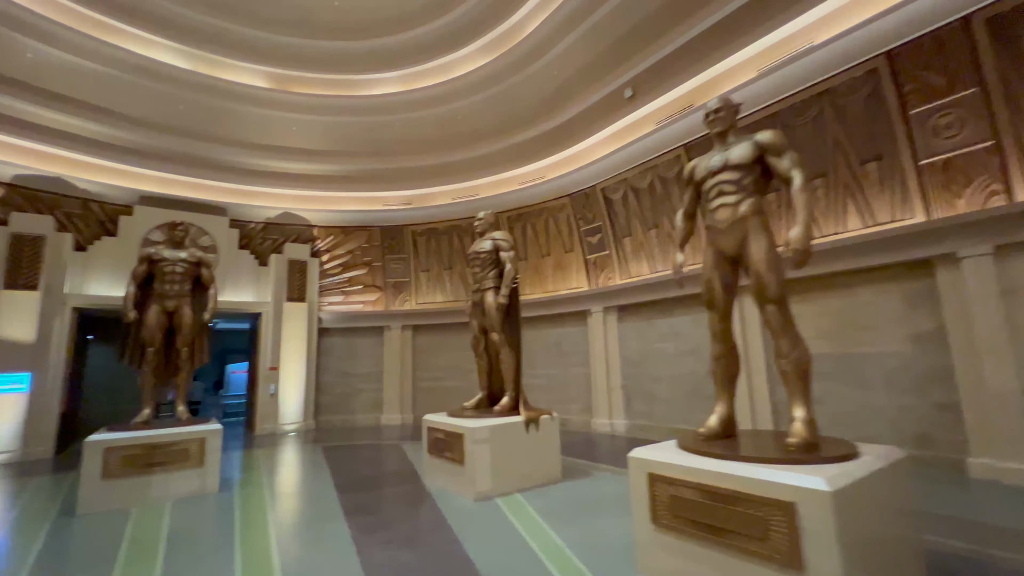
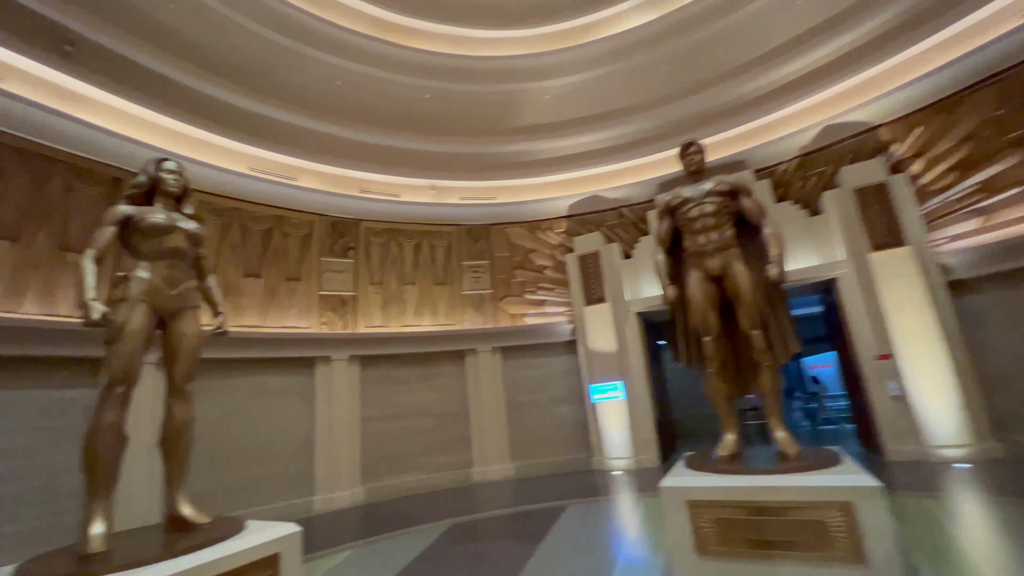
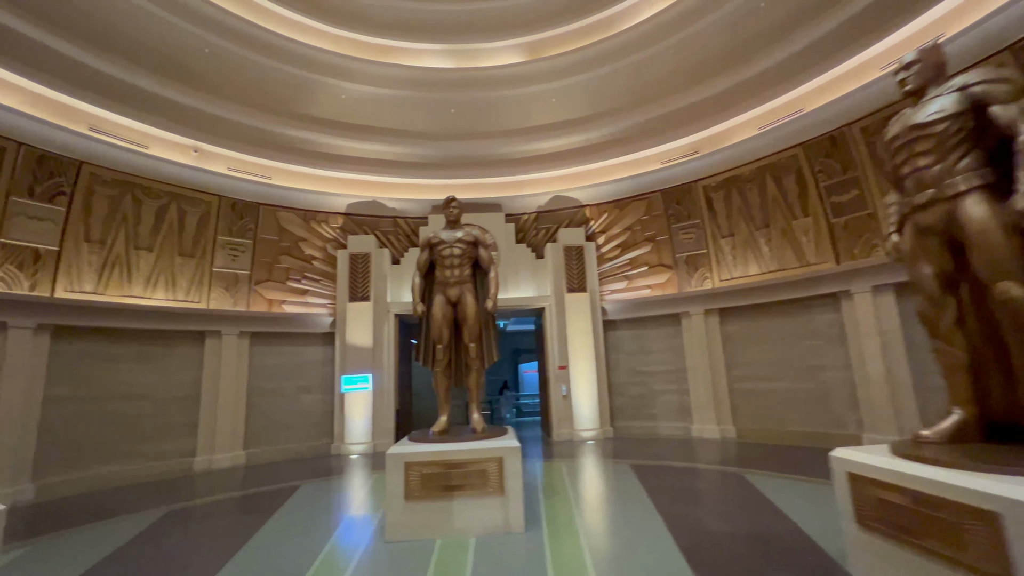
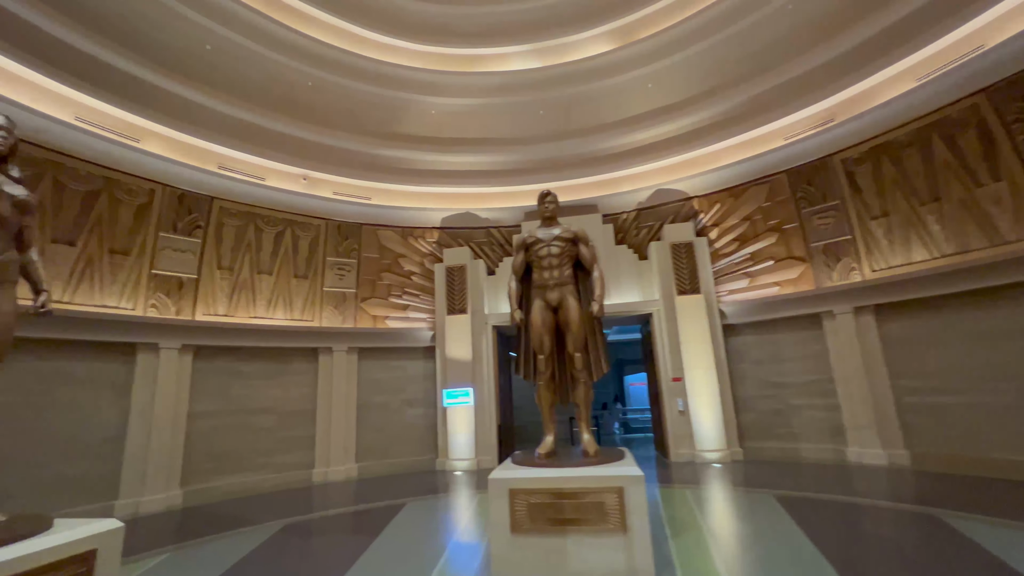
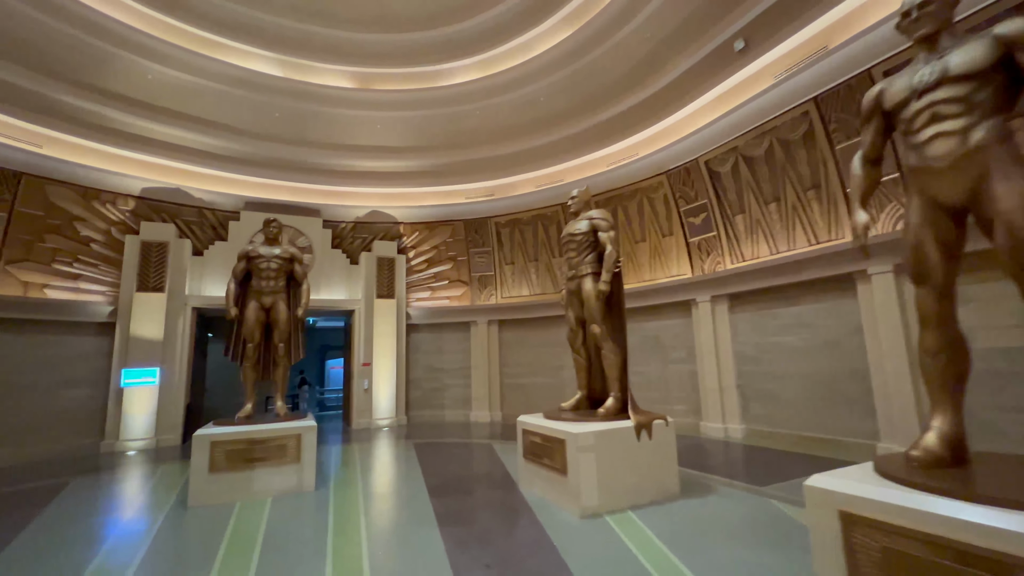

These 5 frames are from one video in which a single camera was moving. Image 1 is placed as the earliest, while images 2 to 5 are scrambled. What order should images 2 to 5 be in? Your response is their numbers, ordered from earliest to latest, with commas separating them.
5, 3, 4, 2
